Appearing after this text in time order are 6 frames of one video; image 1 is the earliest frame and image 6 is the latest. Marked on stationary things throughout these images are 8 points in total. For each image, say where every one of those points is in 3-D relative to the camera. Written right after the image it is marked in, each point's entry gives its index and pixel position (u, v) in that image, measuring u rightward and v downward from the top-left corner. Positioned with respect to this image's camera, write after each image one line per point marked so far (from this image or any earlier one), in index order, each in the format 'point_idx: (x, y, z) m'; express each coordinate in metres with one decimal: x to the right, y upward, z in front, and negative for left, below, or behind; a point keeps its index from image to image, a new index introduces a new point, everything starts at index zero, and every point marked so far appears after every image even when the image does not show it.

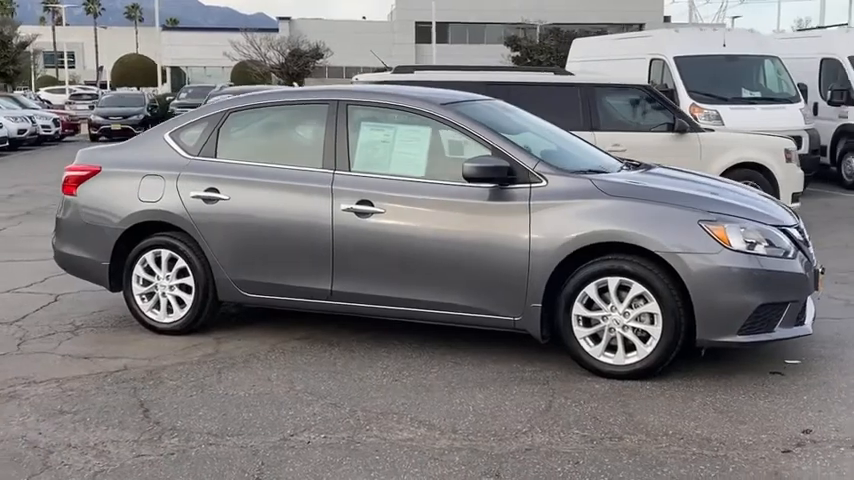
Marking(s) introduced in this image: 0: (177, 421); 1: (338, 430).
0: (-1.3, -0.9, +4.8) m
1: (-0.4, -0.9, +4.6) m
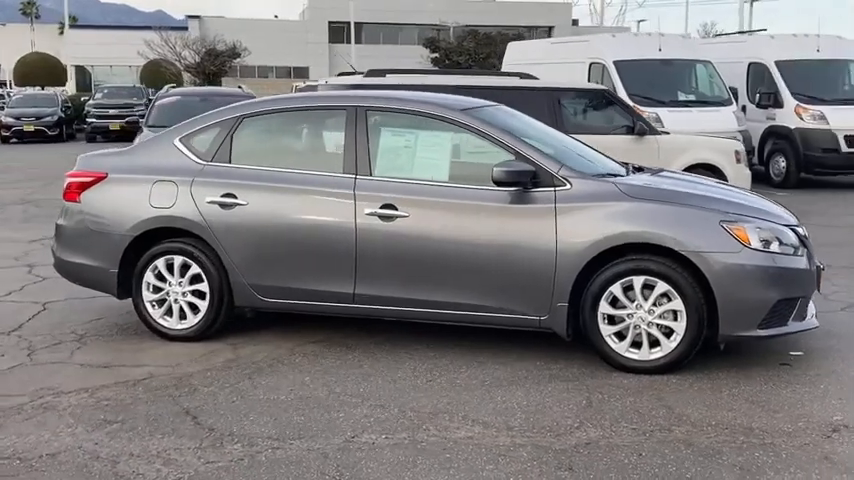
0: (-1.0, -0.9, +4.8) m
1: (-0.1, -0.9, +4.7) m
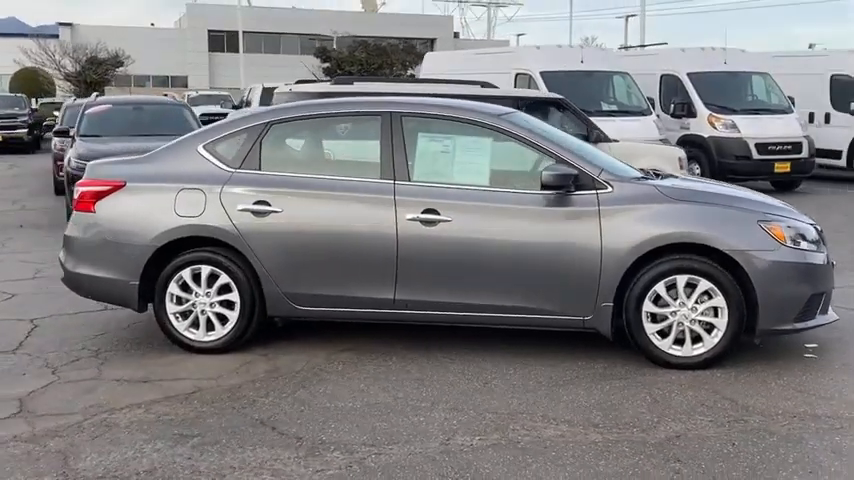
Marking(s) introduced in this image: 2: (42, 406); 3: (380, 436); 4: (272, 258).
0: (-0.5, -1.0, +4.7) m
1: (+0.3, -1.0, +4.8) m
2: (-2.1, -0.9, +5.2) m
3: (-0.2, -1.0, +4.7) m
4: (-1.0, -0.1, +6.2) m
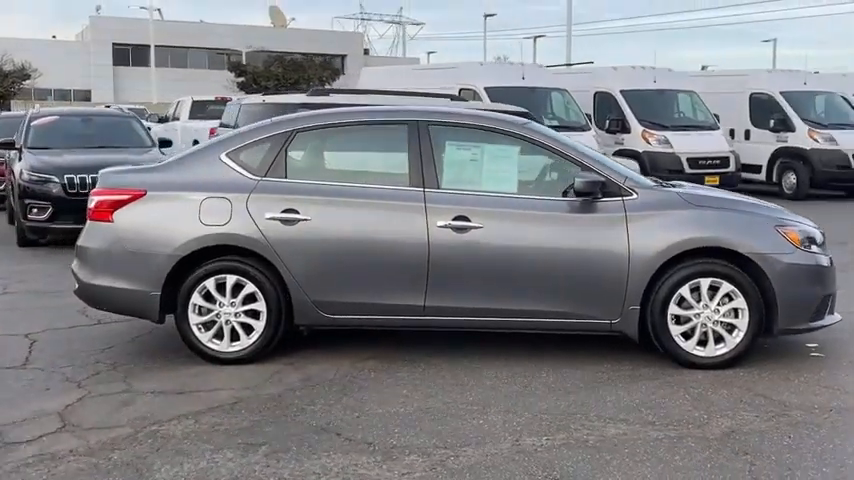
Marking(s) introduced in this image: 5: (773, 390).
0: (-0.2, -1.0, +4.7) m
1: (+0.6, -1.0, +4.9) m
2: (-1.8, -1.0, +5.1) m
3: (+0.1, -1.0, +4.7) m
4: (-0.8, -0.2, +6.1) m
5: (+2.1, -0.9, +5.6) m
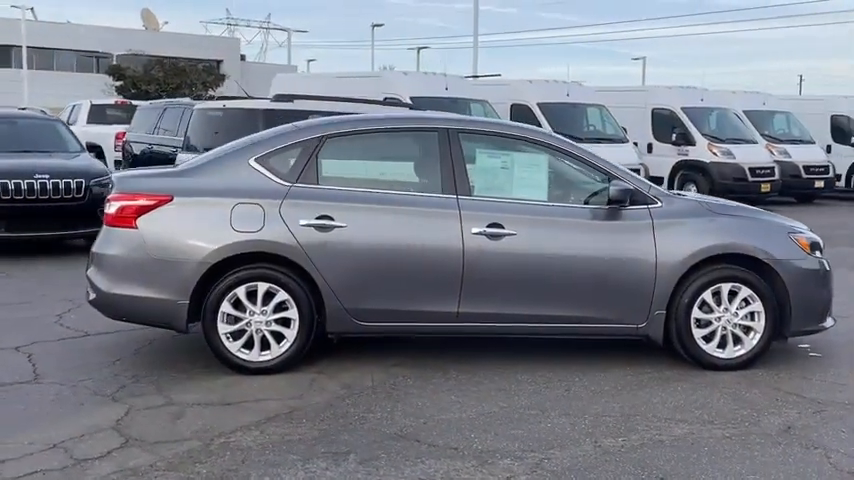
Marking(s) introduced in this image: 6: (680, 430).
0: (+0.2, -1.0, +4.7) m
1: (+1.0, -1.0, +5.0) m
2: (-1.5, -1.0, +4.9) m
3: (+0.5, -1.0, +4.8) m
4: (-0.6, -0.2, +6.1) m
5: (+2.3, -0.9, +5.9) m
6: (+1.3, -1.0, +5.0) m
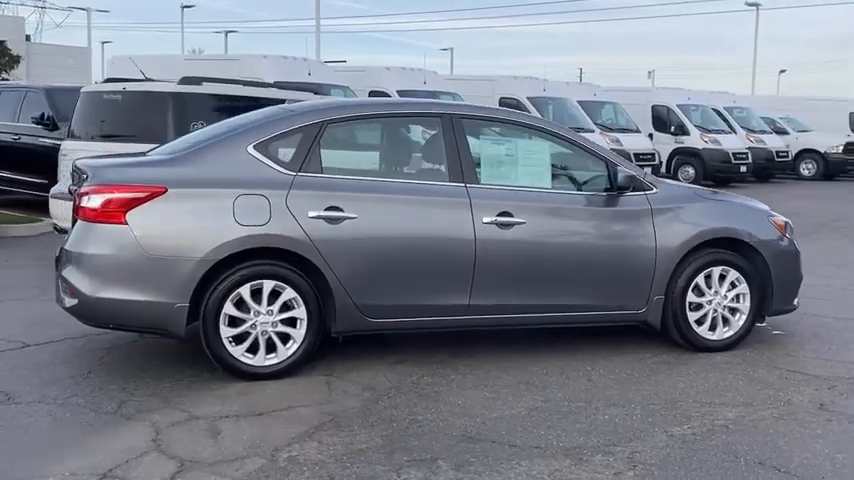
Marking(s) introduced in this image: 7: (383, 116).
0: (+0.6, -1.0, +4.6) m
1: (+1.3, -0.9, +5.0) m
2: (-1.1, -1.0, +4.4) m
3: (+0.9, -1.0, +4.7) m
4: (-0.5, -0.2, +5.7) m
5: (+2.4, -0.8, +6.2) m
6: (+1.6, -0.9, +5.1) m
7: (-0.3, +0.8, +6.0) m
